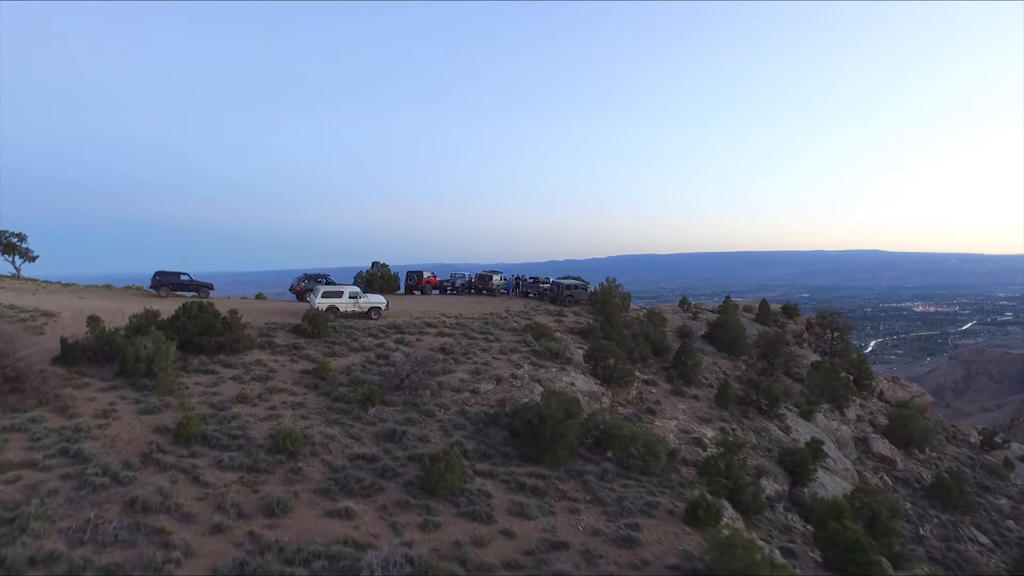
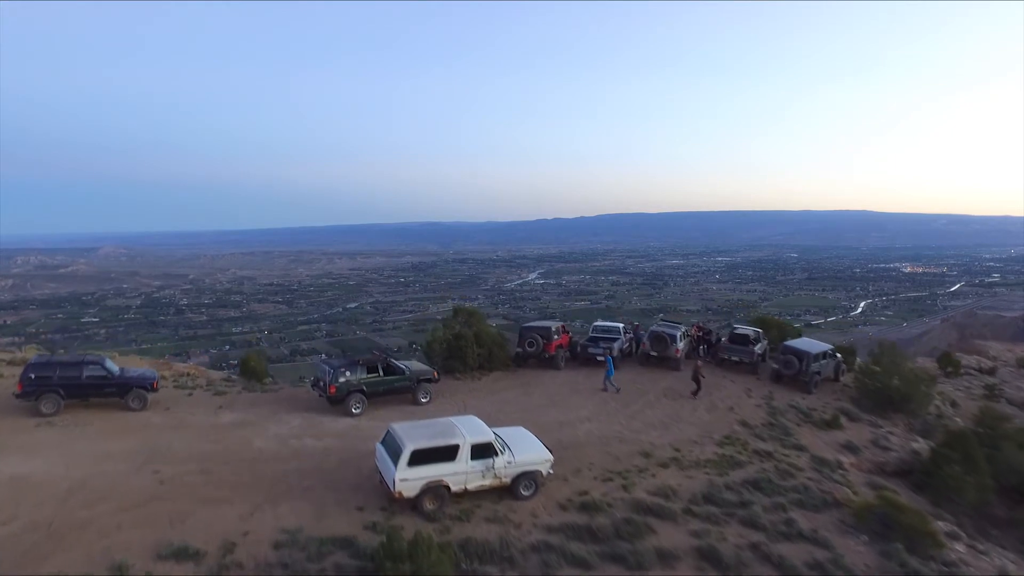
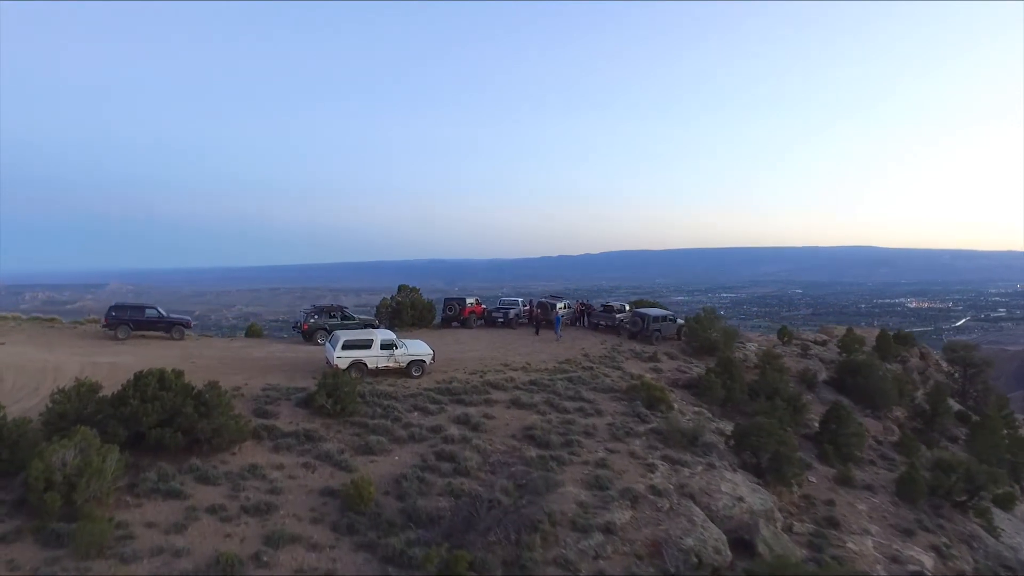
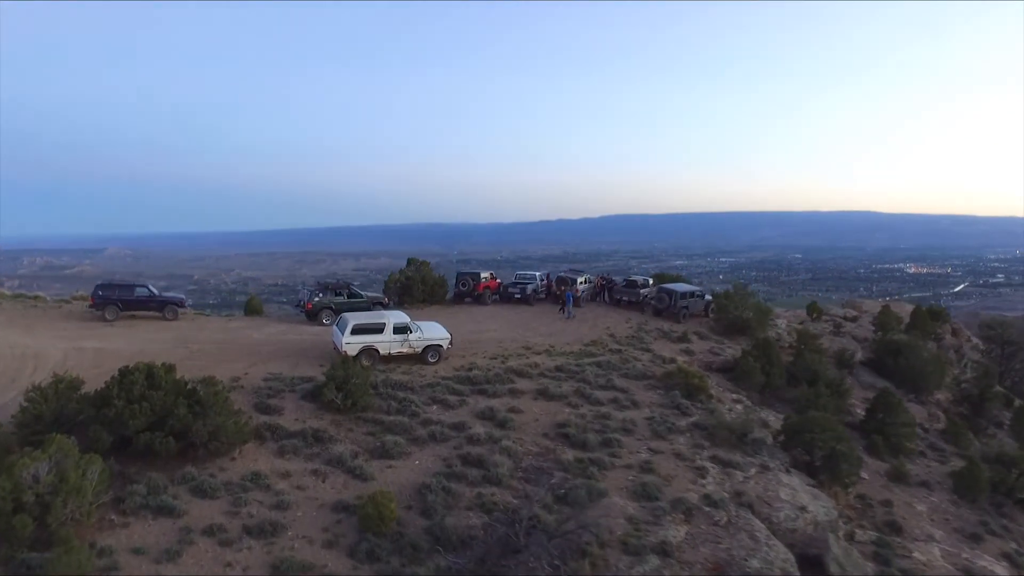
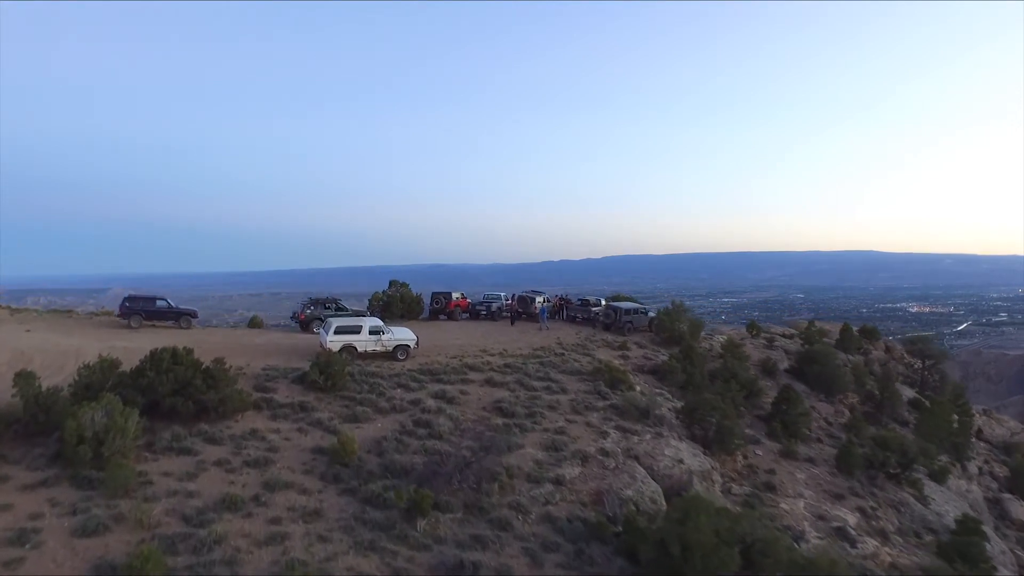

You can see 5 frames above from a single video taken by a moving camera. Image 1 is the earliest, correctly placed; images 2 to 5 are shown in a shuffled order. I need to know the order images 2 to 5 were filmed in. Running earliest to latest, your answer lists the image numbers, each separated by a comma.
5, 3, 4, 2
